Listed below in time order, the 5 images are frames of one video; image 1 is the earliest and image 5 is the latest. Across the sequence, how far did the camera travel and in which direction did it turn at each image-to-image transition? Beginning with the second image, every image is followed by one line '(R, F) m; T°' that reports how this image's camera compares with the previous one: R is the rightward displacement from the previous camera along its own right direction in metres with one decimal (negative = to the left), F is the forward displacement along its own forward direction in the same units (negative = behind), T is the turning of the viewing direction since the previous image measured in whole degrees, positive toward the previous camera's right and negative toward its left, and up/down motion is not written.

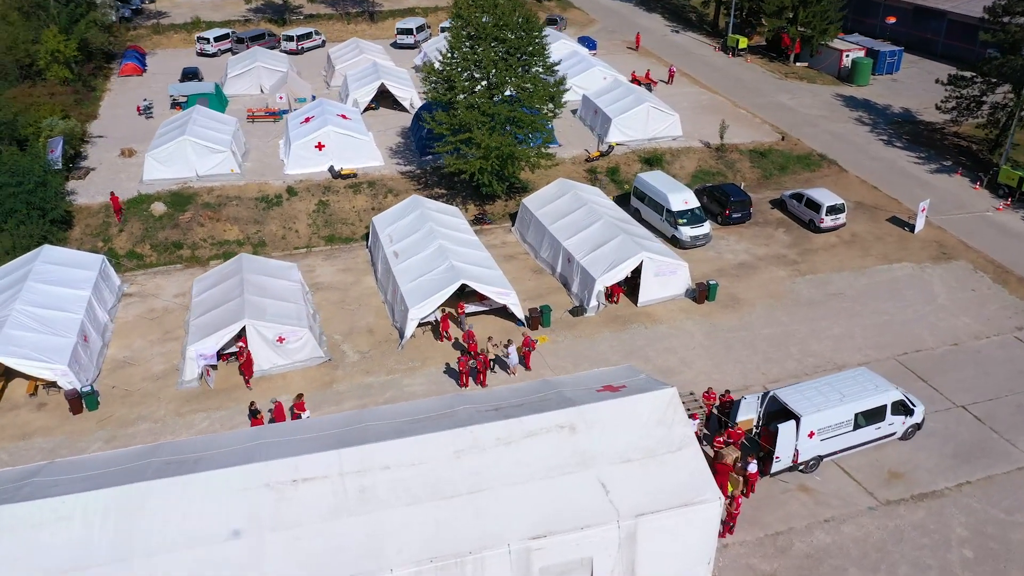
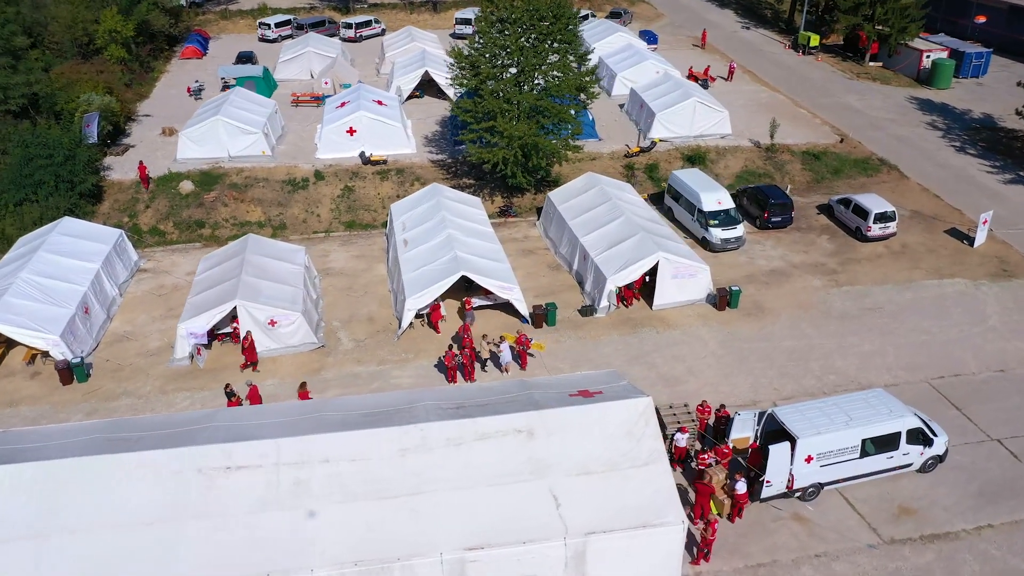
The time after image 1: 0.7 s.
(+2.2, +1.2) m; -6°
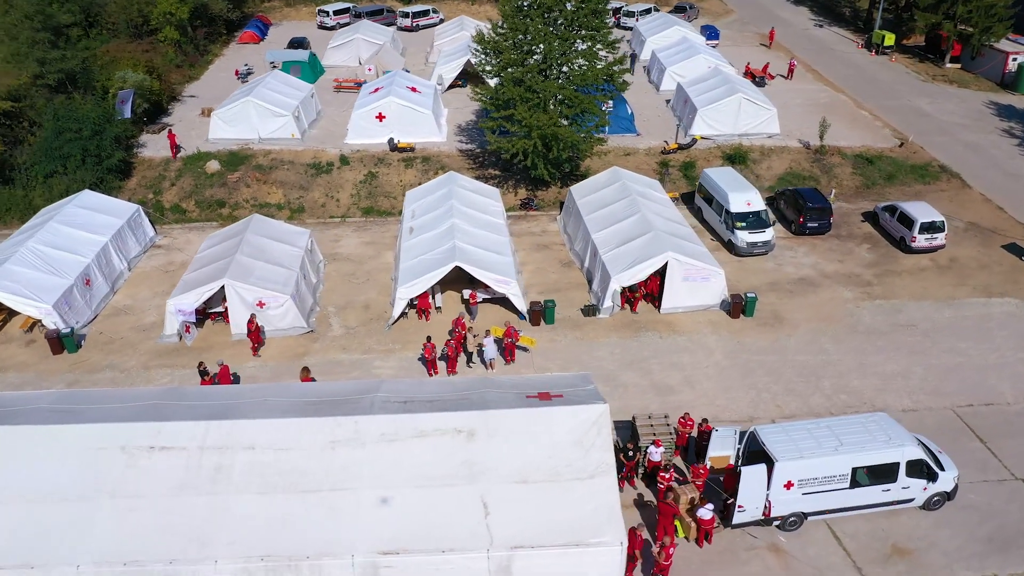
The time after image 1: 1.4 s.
(+2.3, +1.2) m; -6°
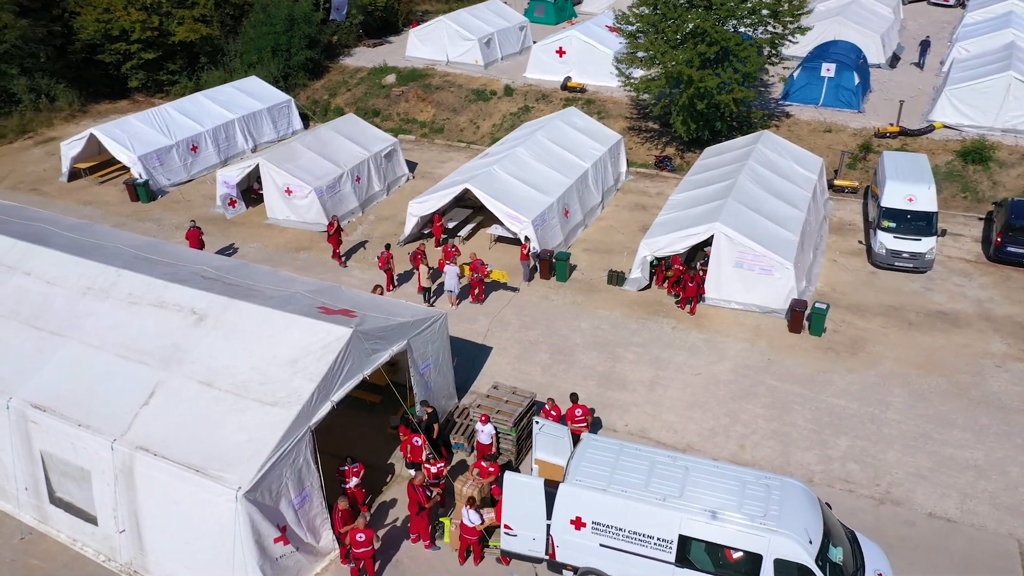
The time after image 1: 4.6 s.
(+8.2, +5.4) m; -26°
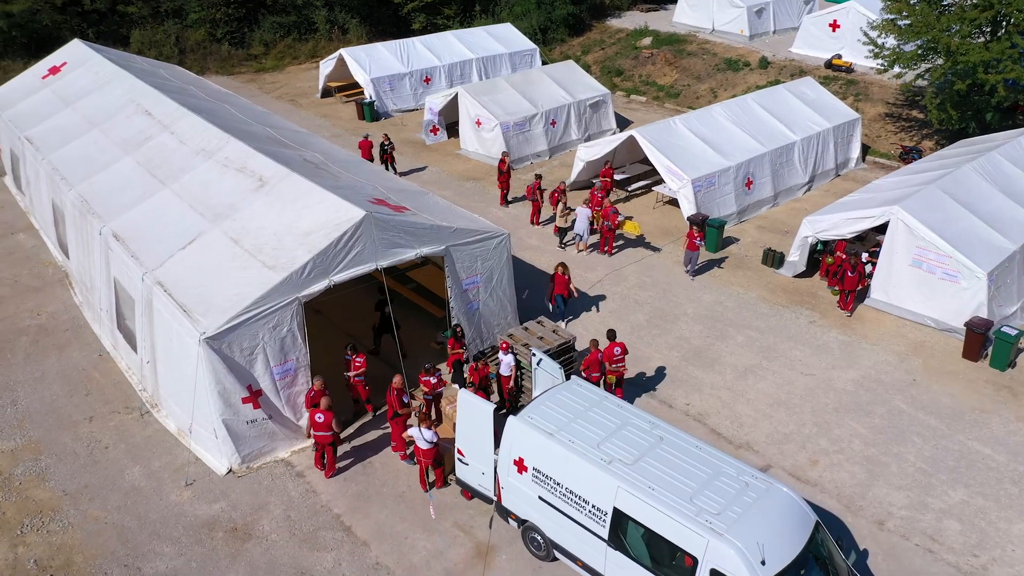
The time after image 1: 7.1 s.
(+3.6, +1.9) m; -21°
